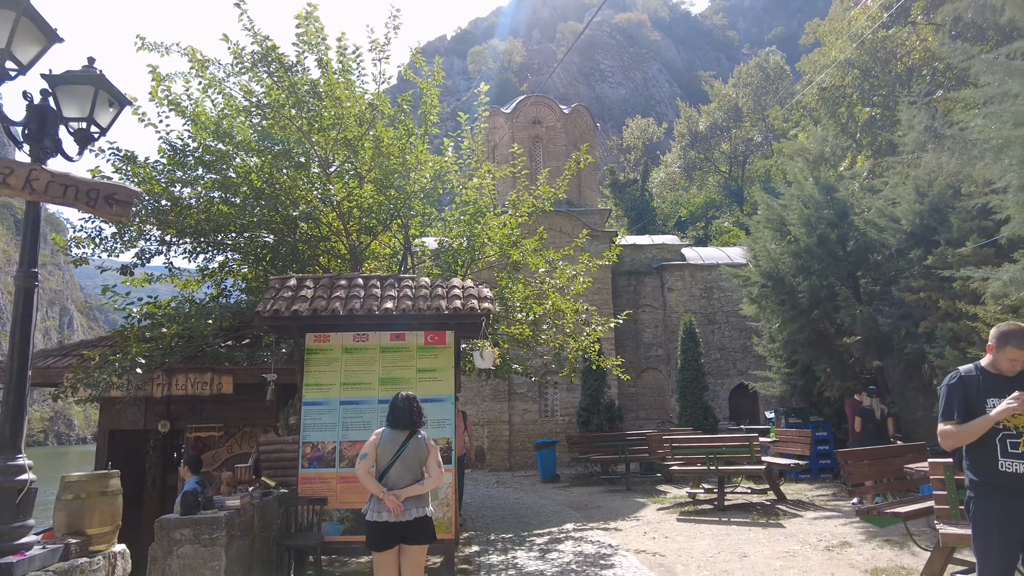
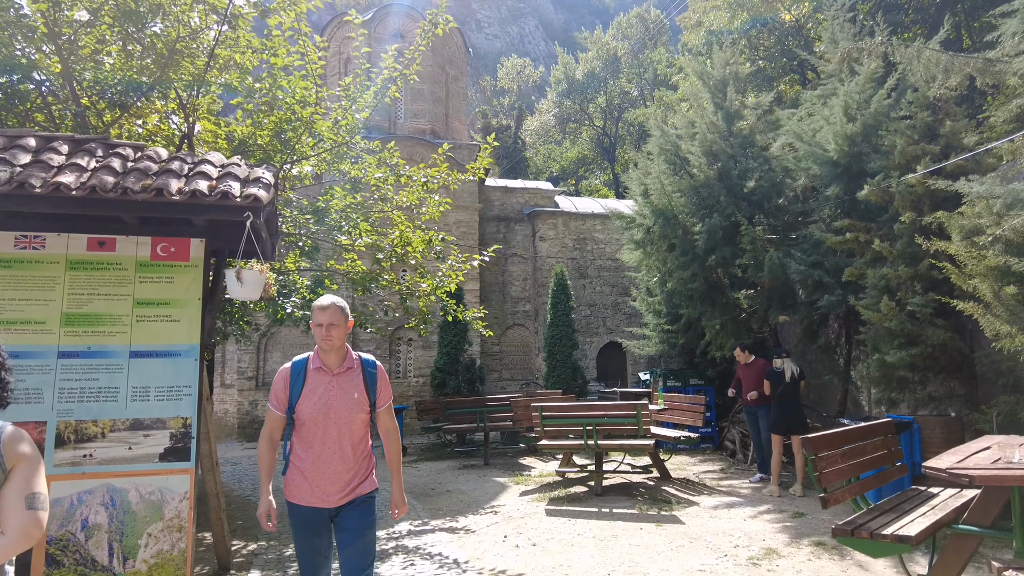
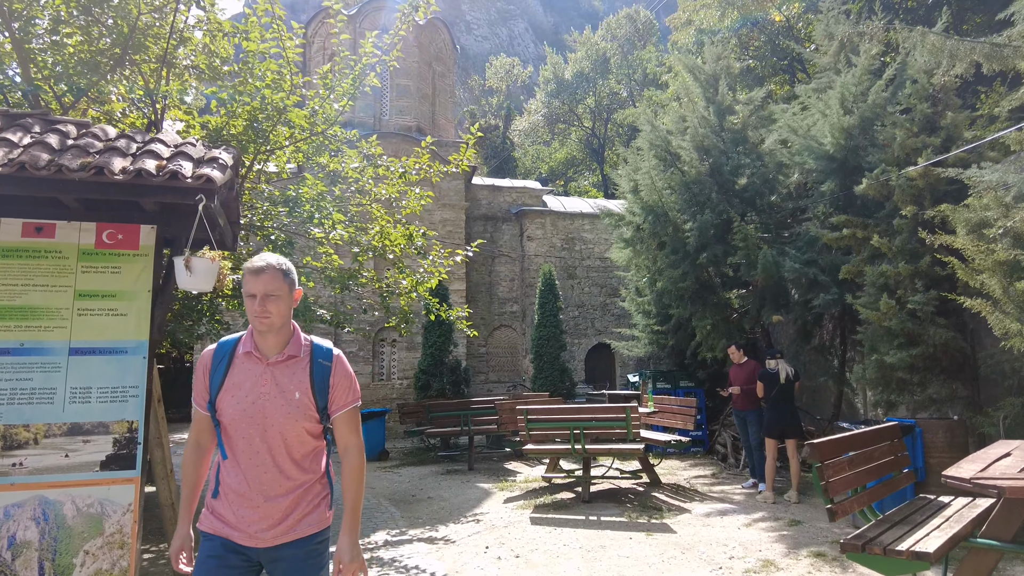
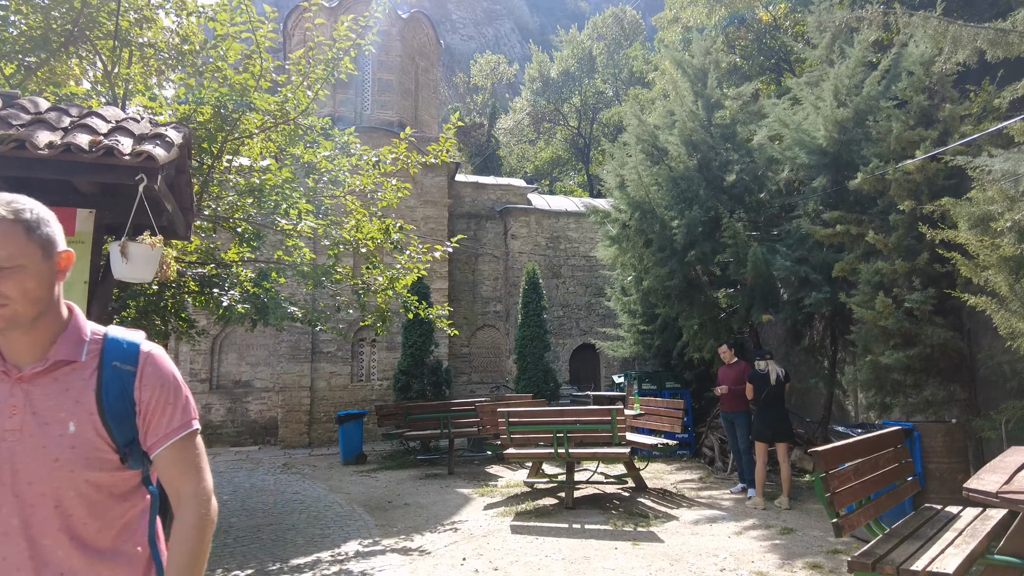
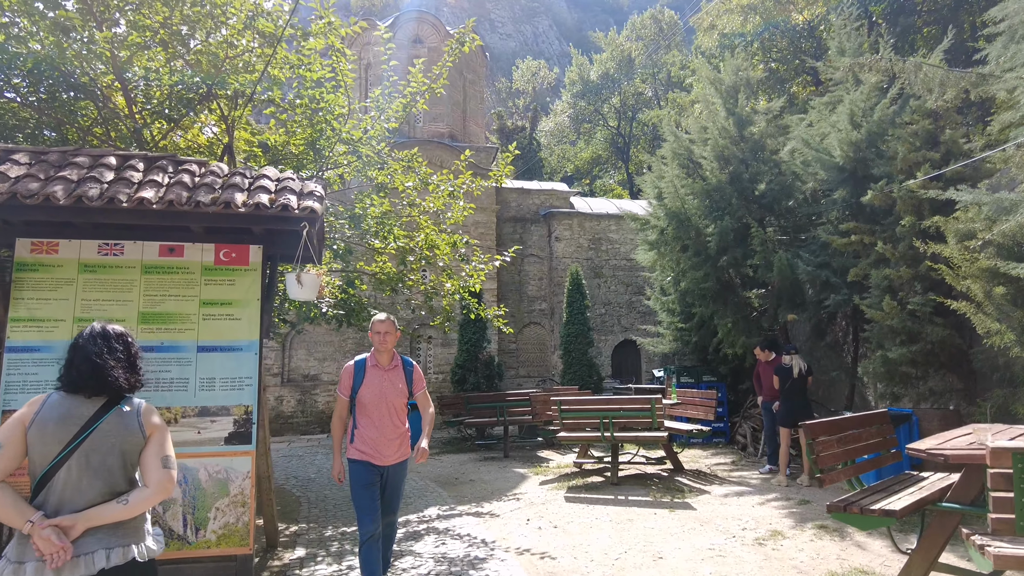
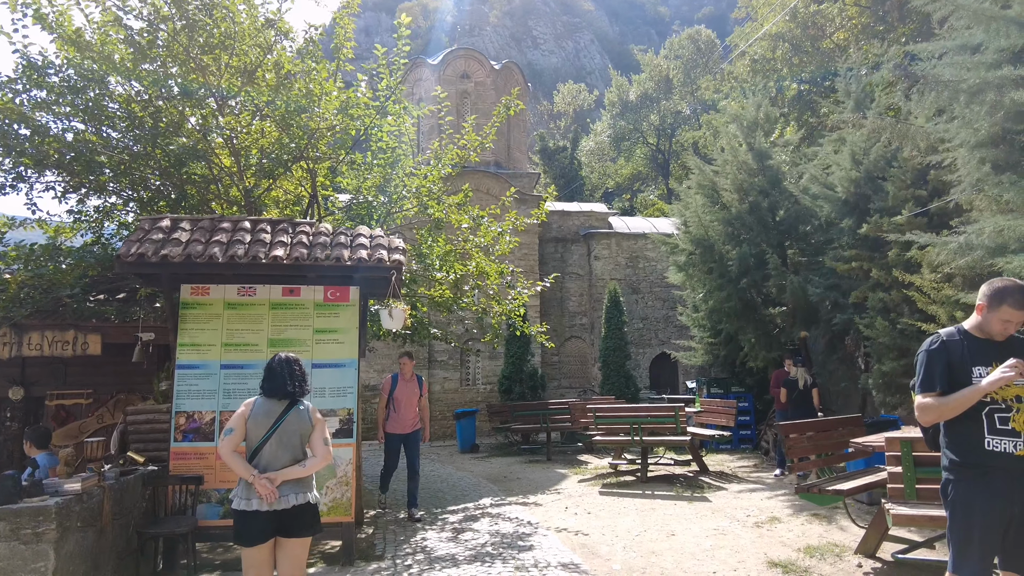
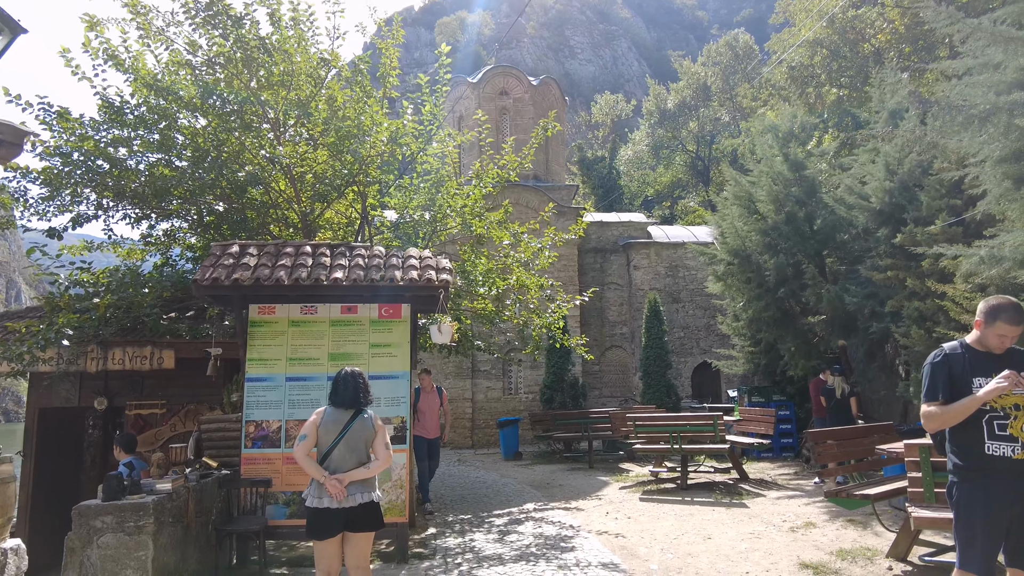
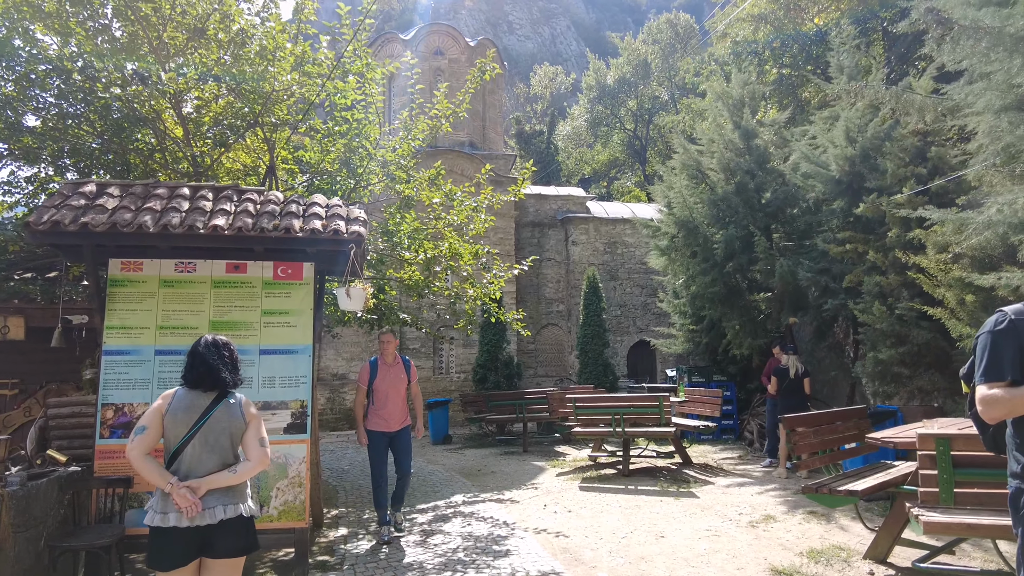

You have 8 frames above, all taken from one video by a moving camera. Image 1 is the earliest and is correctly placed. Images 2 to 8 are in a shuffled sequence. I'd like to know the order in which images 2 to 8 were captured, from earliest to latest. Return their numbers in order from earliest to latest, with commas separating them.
7, 6, 8, 5, 2, 3, 4
